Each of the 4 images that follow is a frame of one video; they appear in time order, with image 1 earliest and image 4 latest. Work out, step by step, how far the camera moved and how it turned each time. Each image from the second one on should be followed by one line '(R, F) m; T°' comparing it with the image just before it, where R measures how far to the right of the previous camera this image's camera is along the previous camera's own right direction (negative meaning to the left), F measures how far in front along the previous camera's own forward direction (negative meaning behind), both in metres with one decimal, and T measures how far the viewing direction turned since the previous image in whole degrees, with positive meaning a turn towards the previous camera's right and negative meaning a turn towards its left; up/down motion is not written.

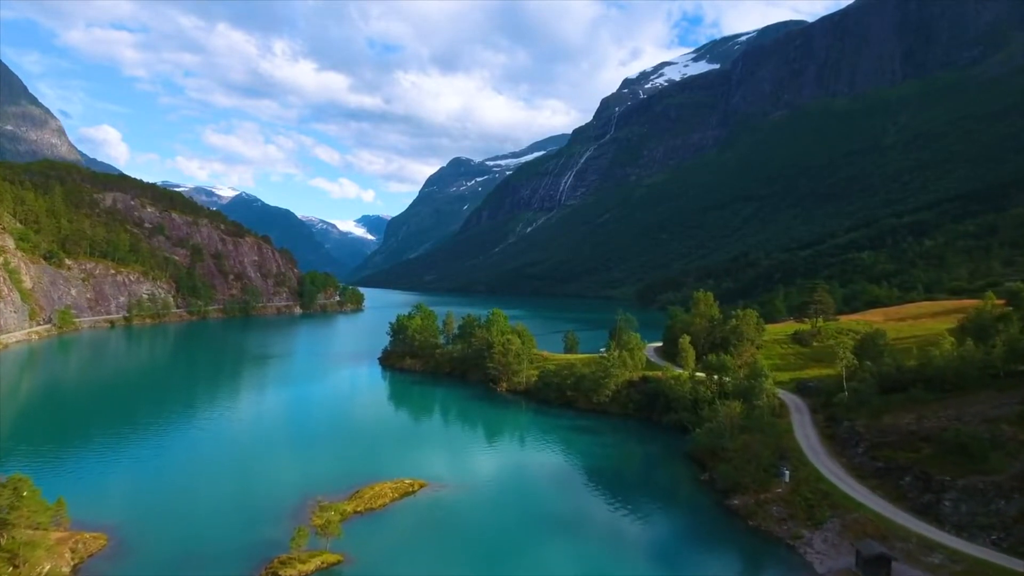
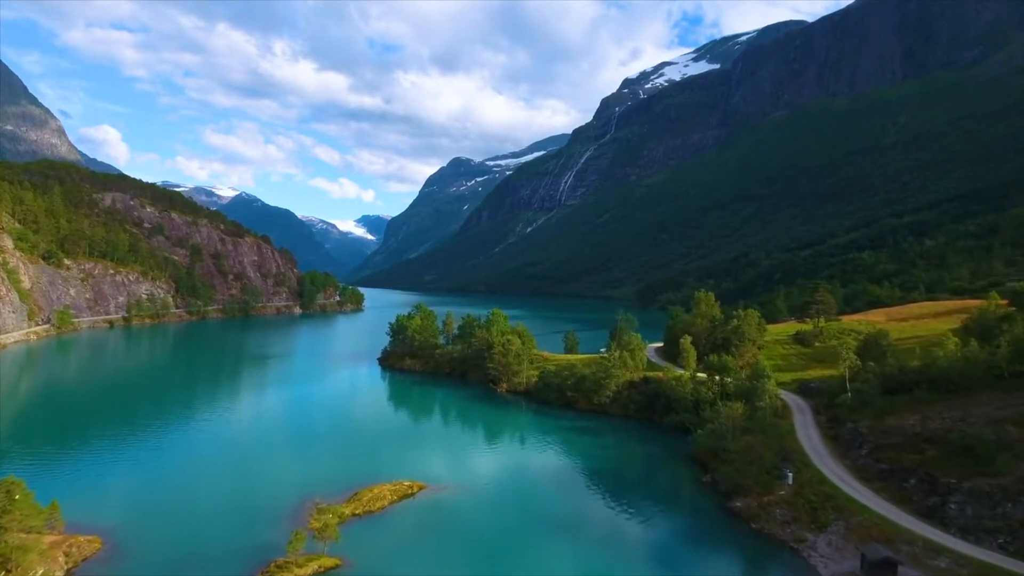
(0.0, +0.5) m; 0°
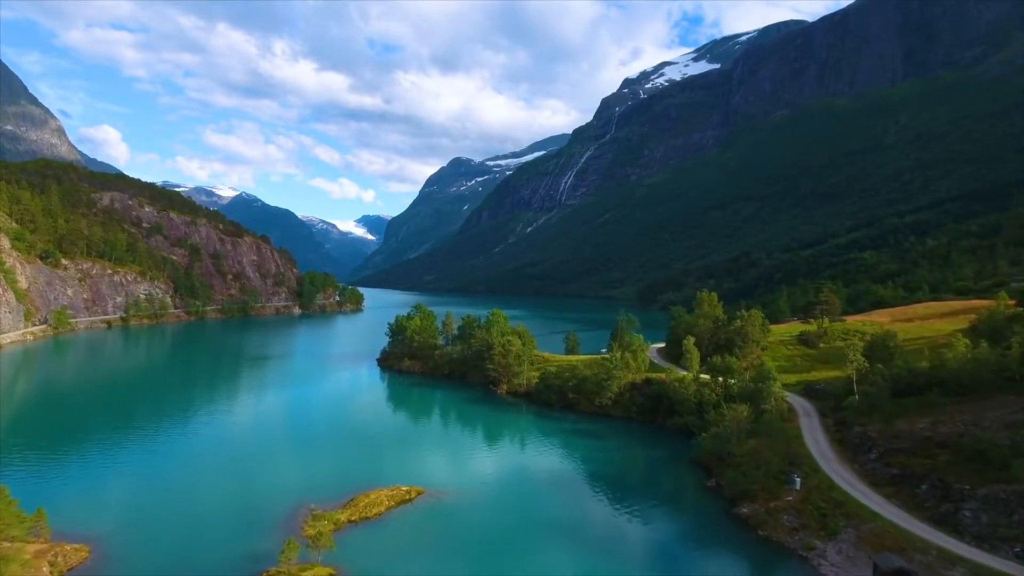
(0.0, +1.1) m; 0°
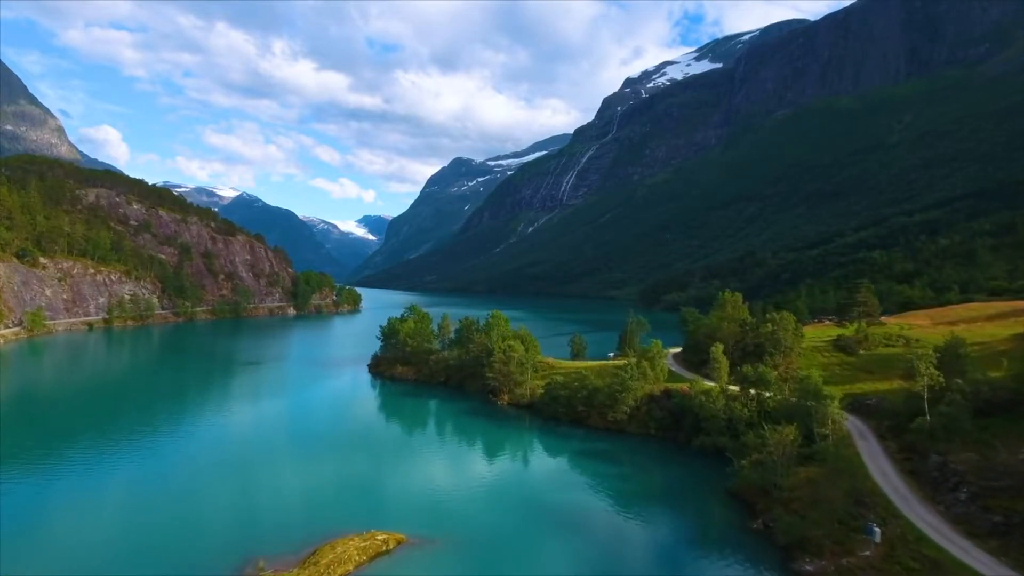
(-0.1, +8.6) m; 0°
